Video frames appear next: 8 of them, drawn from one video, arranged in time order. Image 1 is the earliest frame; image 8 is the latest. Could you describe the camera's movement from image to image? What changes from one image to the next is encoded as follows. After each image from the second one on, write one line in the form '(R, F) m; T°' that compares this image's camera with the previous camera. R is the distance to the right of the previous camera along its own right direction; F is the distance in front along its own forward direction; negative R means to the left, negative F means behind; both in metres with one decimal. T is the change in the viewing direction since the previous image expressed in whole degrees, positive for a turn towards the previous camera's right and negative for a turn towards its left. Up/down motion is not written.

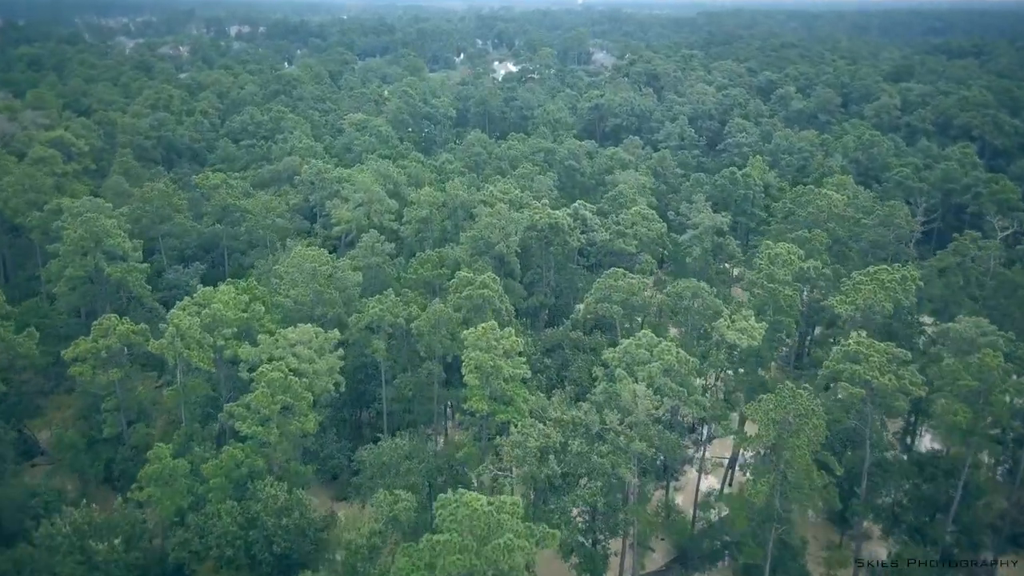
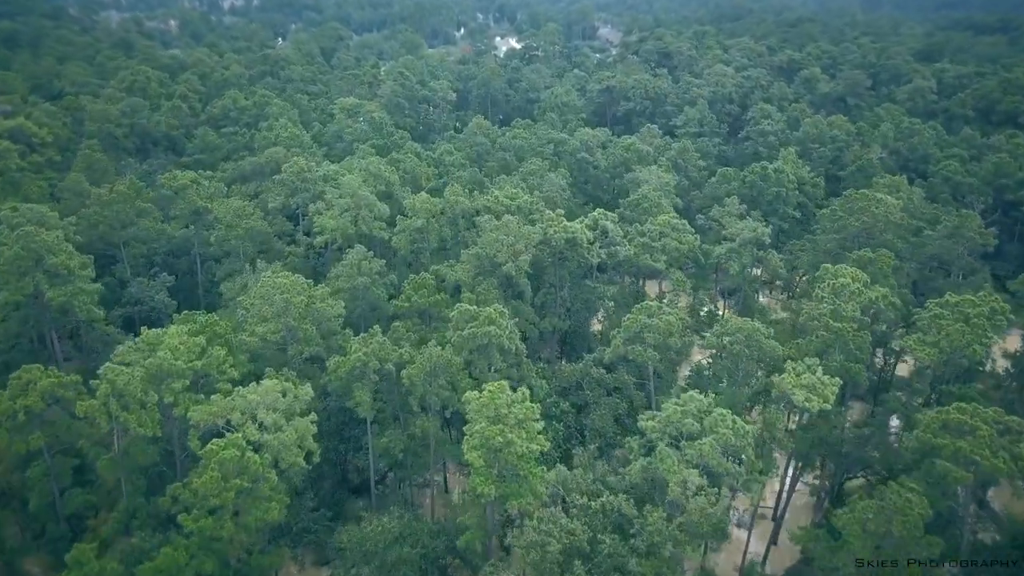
(-0.4, +5.9) m; 0°
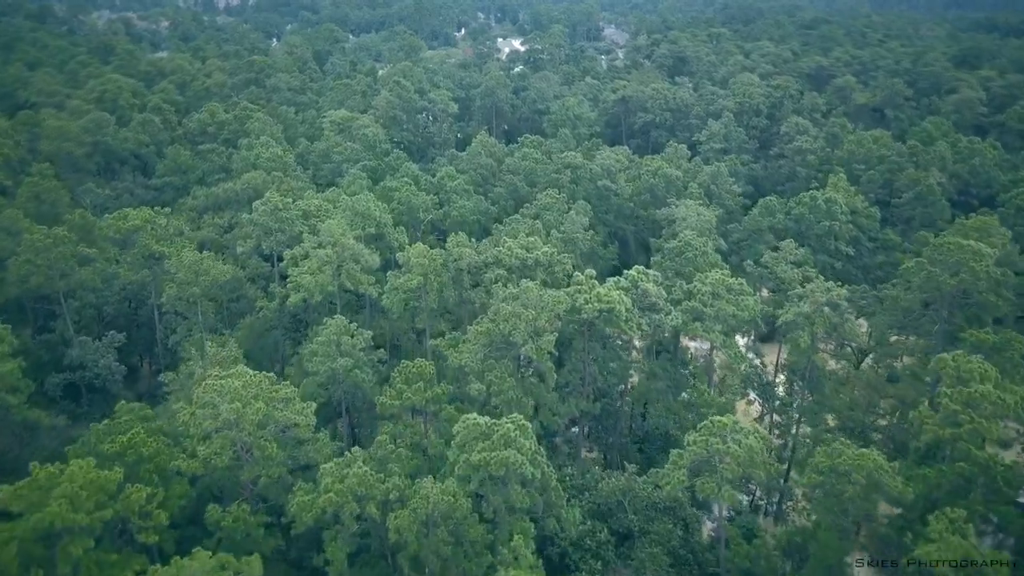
(-0.7, +7.3) m; 0°
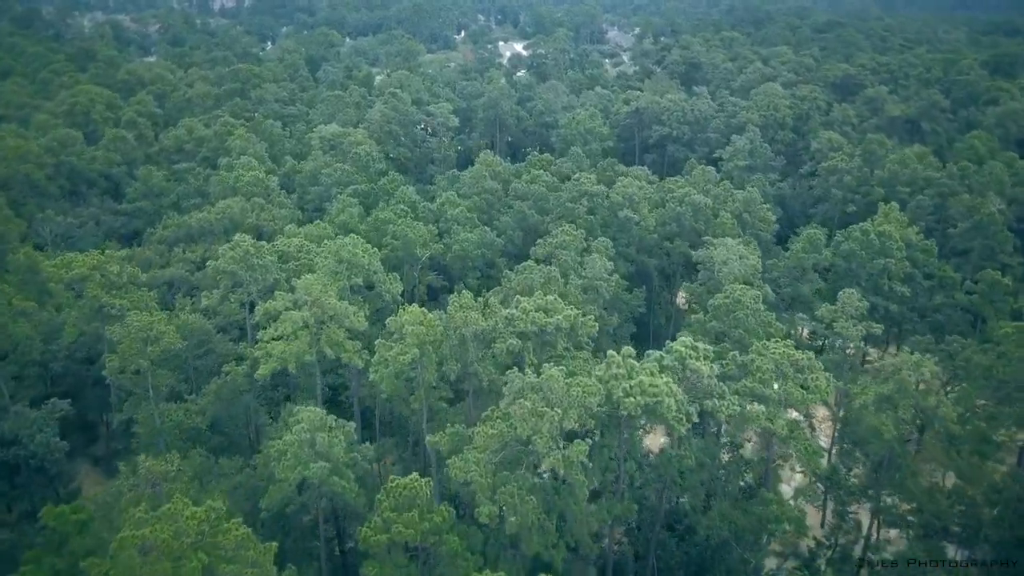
(-0.5, +5.8) m; 0°
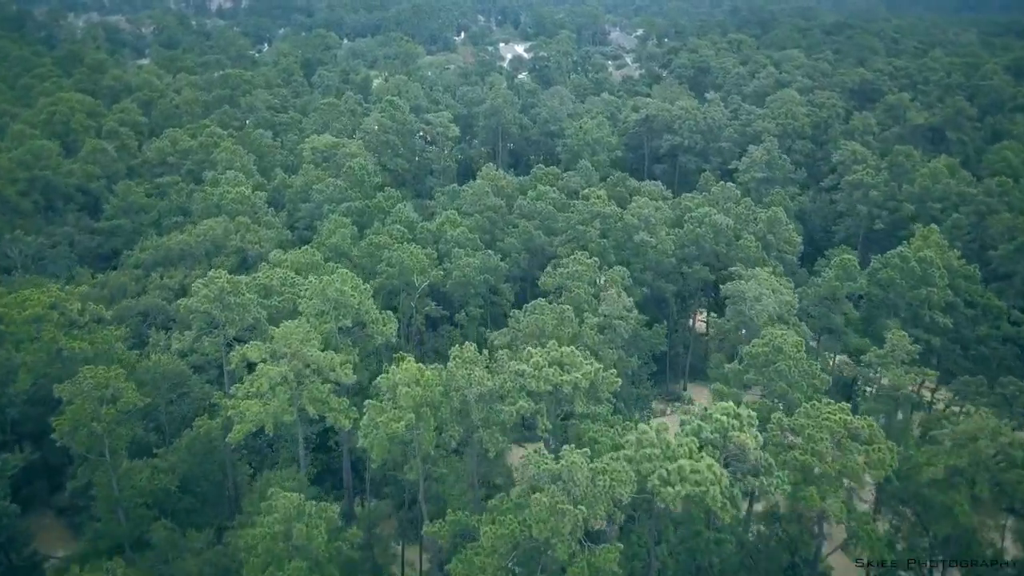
(-0.3, +3.7) m; 0°
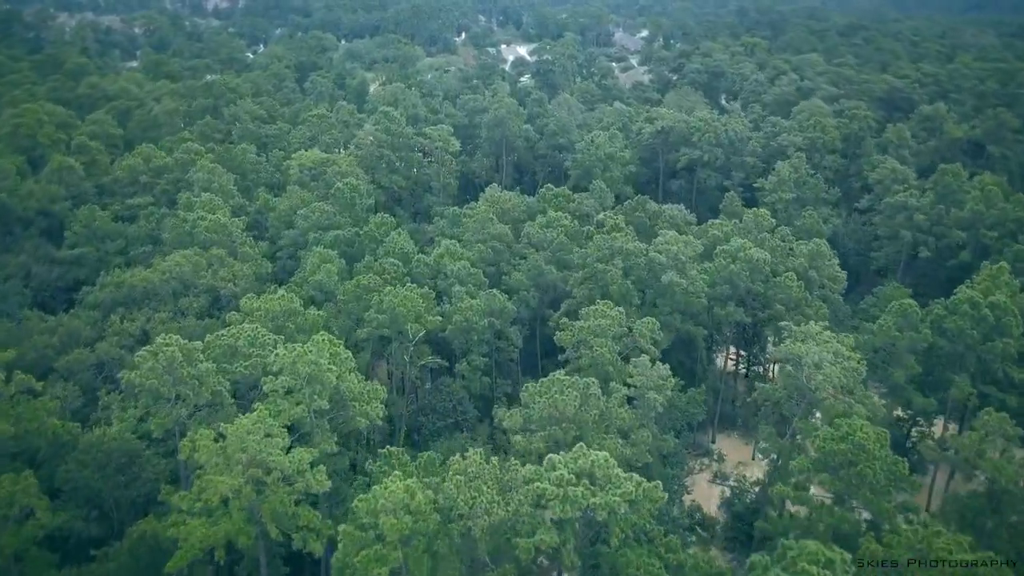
(-0.4, +5.2) m; 0°
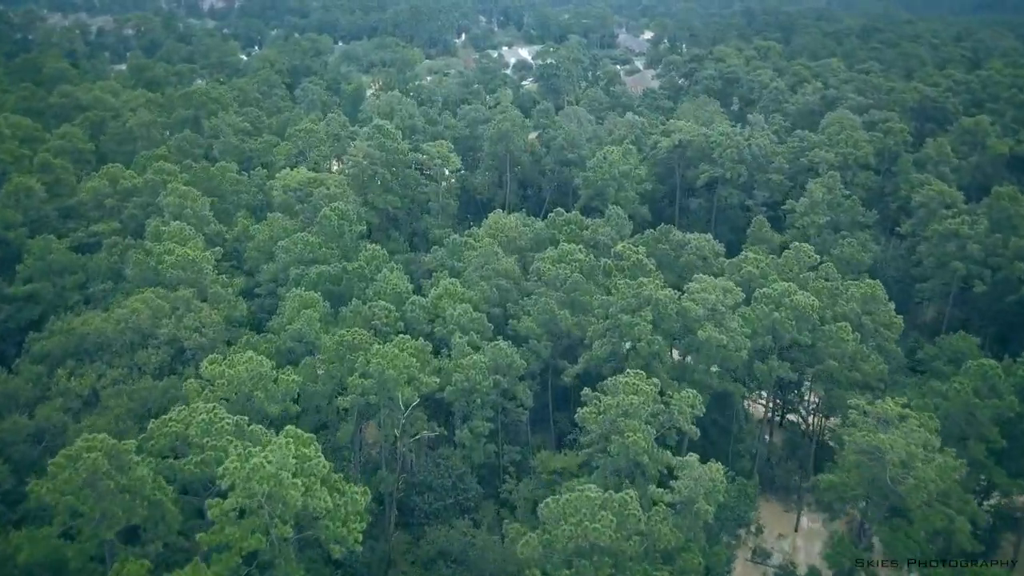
(-0.4, +5.2) m; 0°
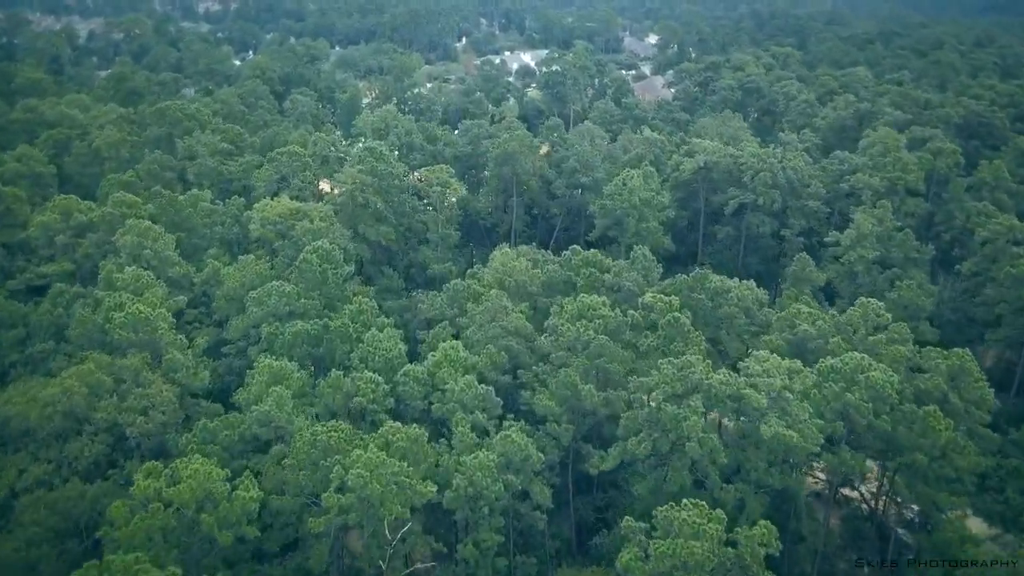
(-0.5, +6.0) m; 0°
